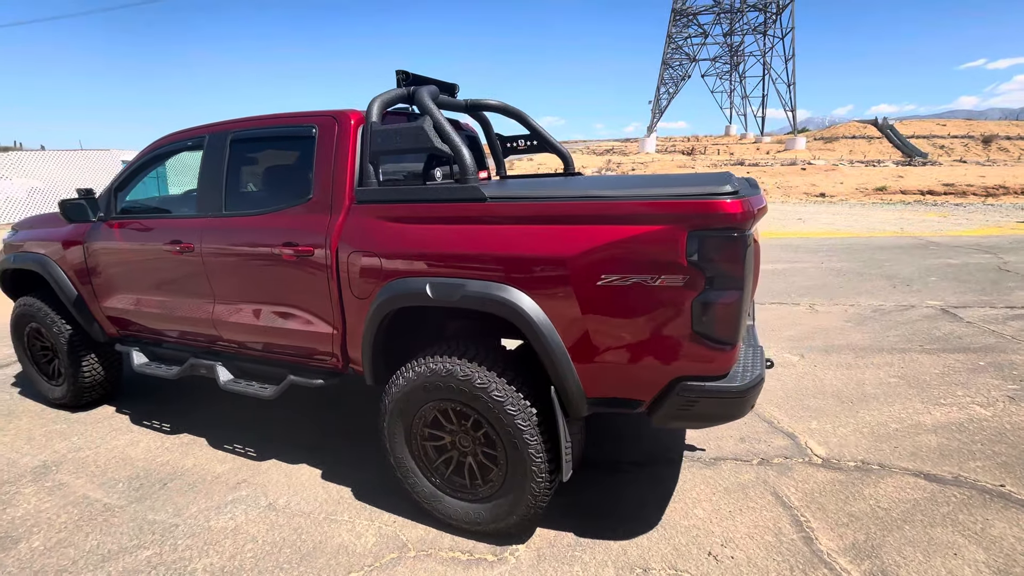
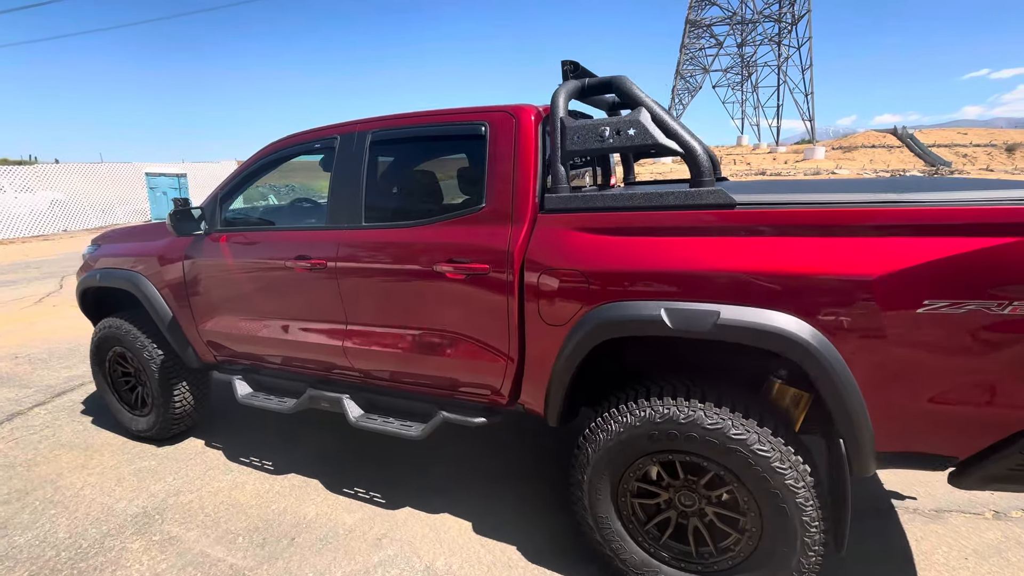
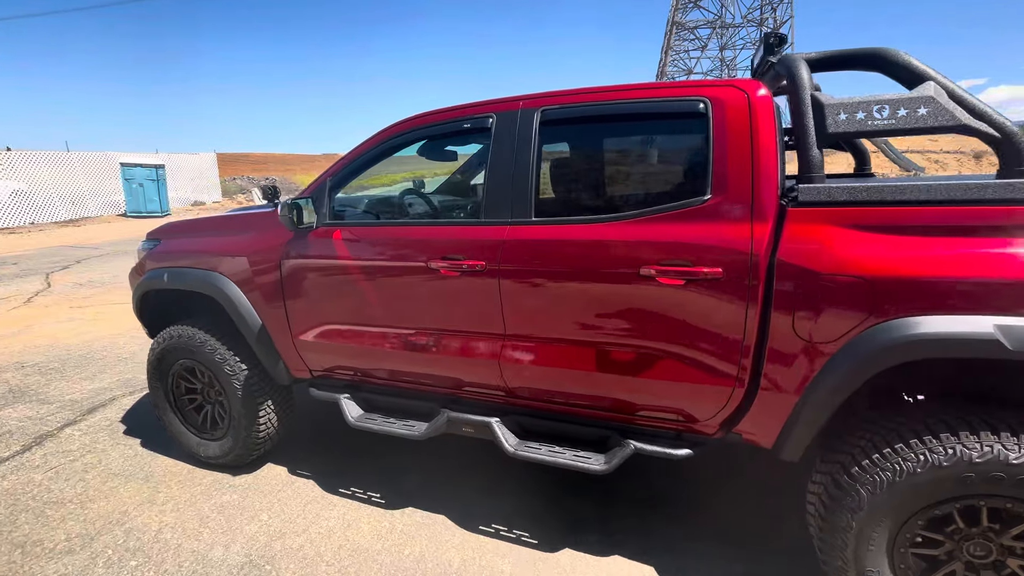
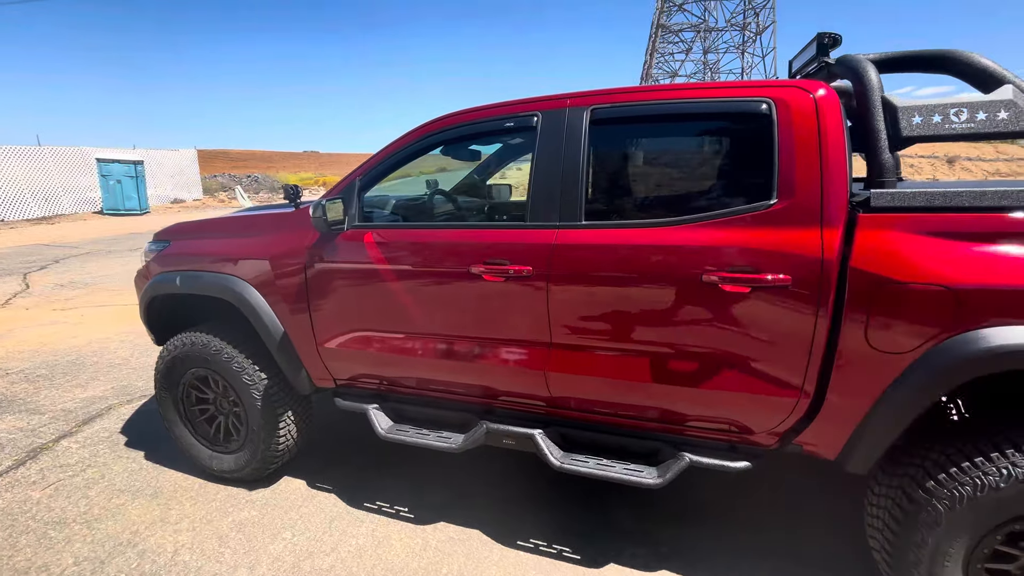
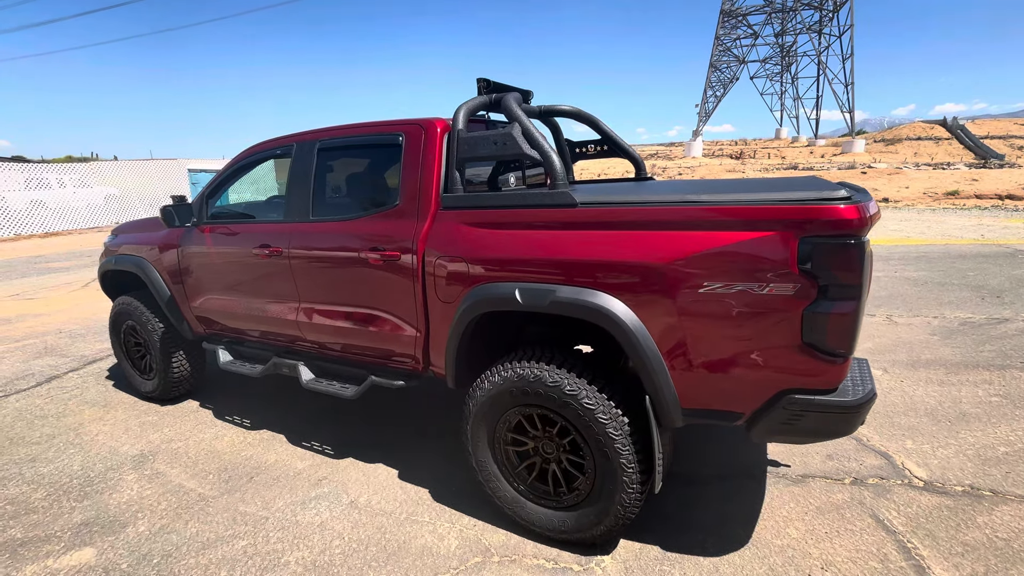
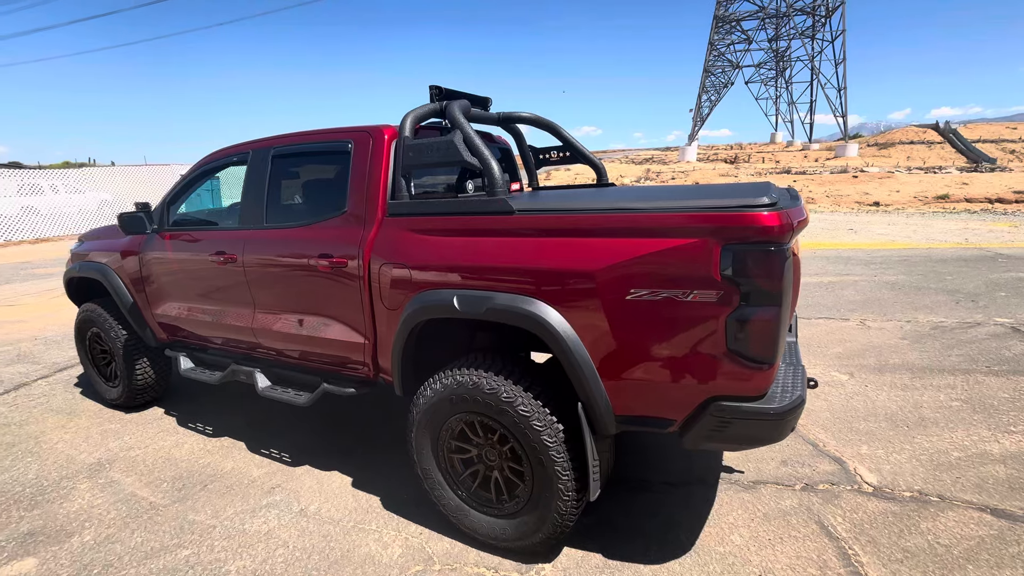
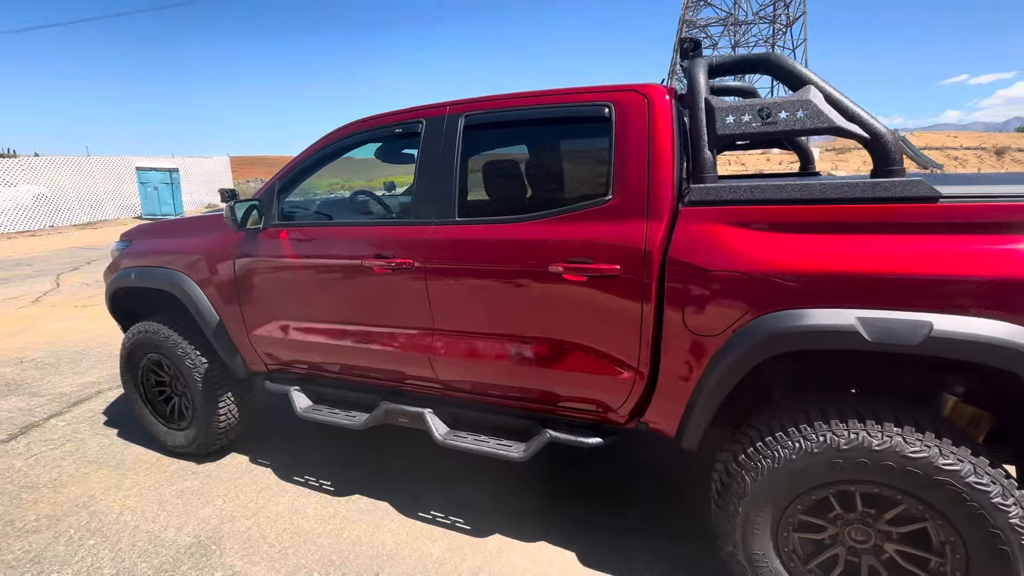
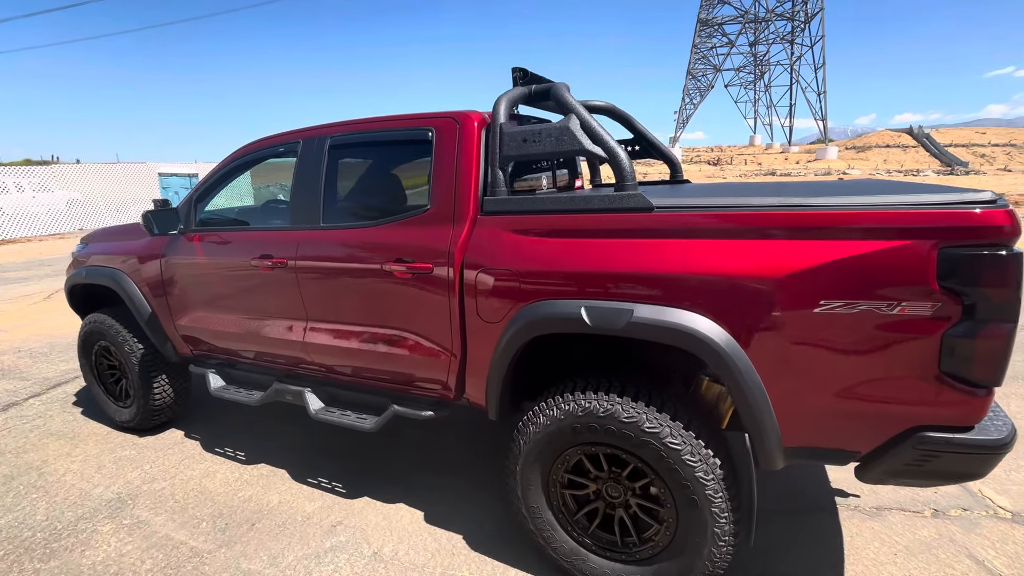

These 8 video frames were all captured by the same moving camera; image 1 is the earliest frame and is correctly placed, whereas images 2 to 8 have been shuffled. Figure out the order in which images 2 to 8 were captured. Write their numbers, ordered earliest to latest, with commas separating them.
6, 5, 8, 2, 7, 3, 4
